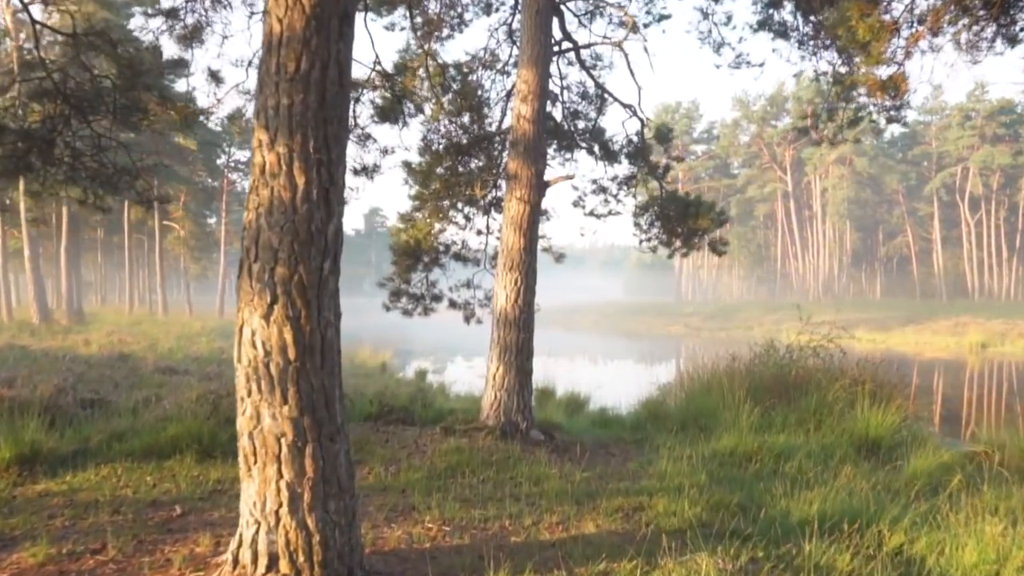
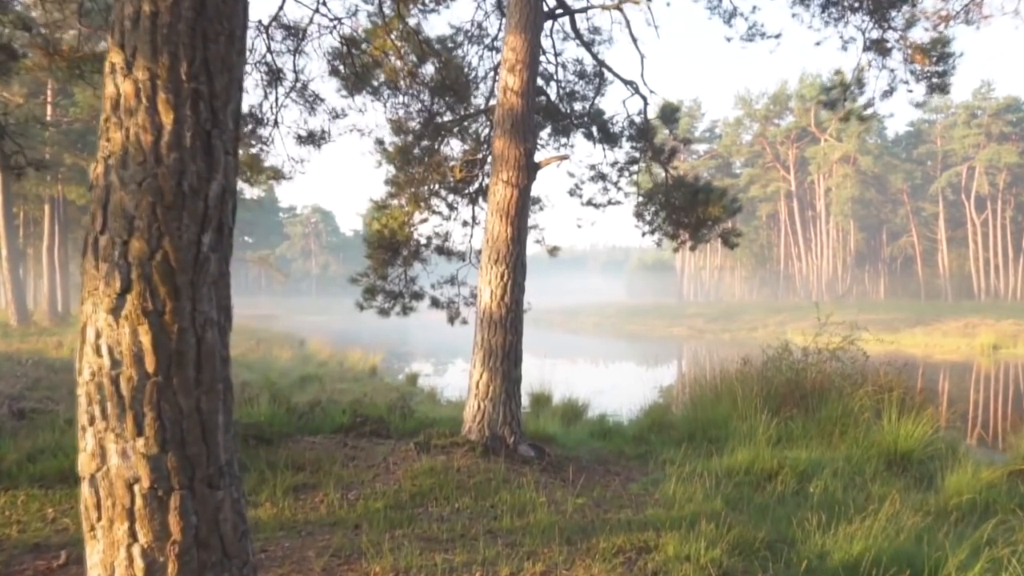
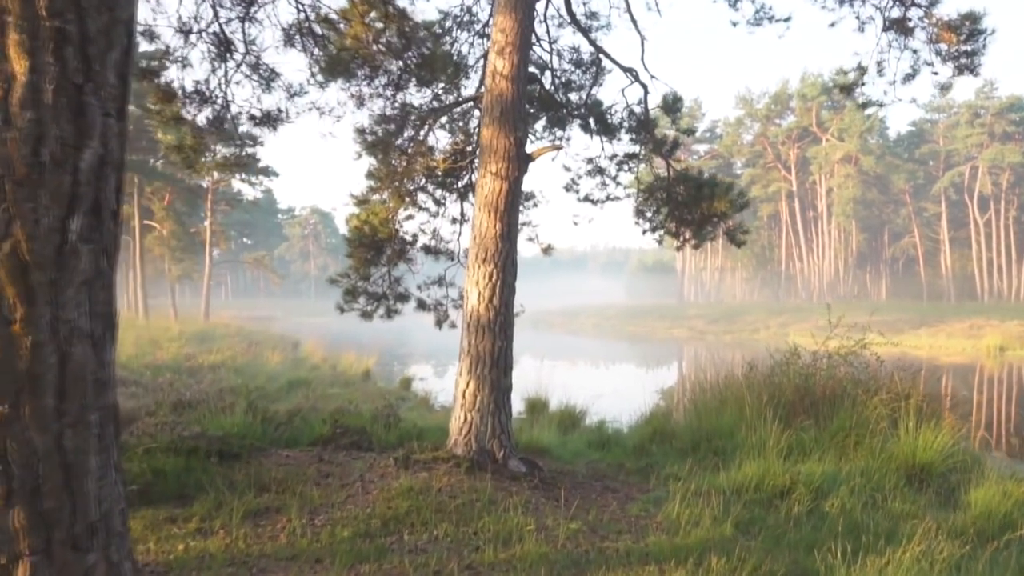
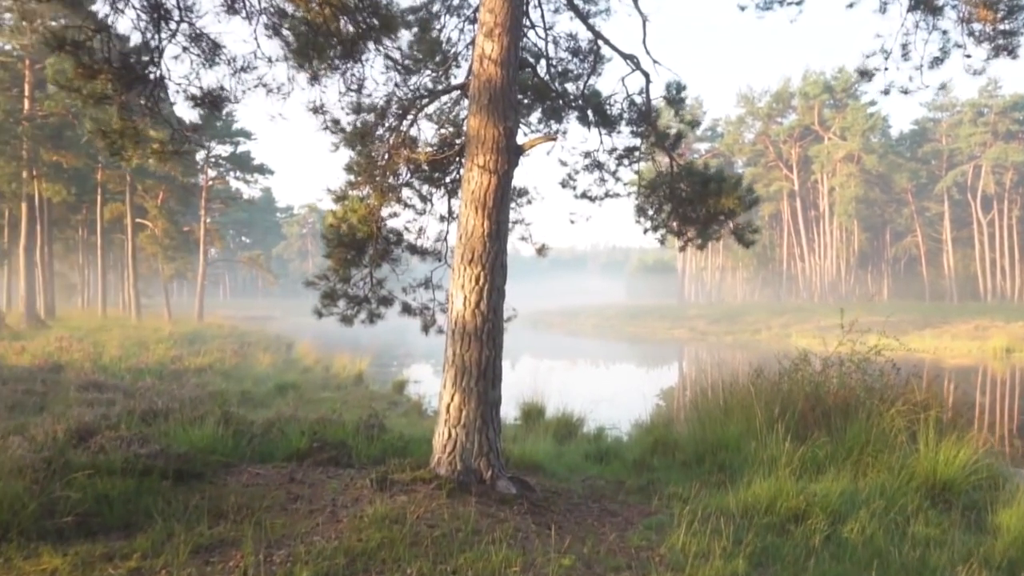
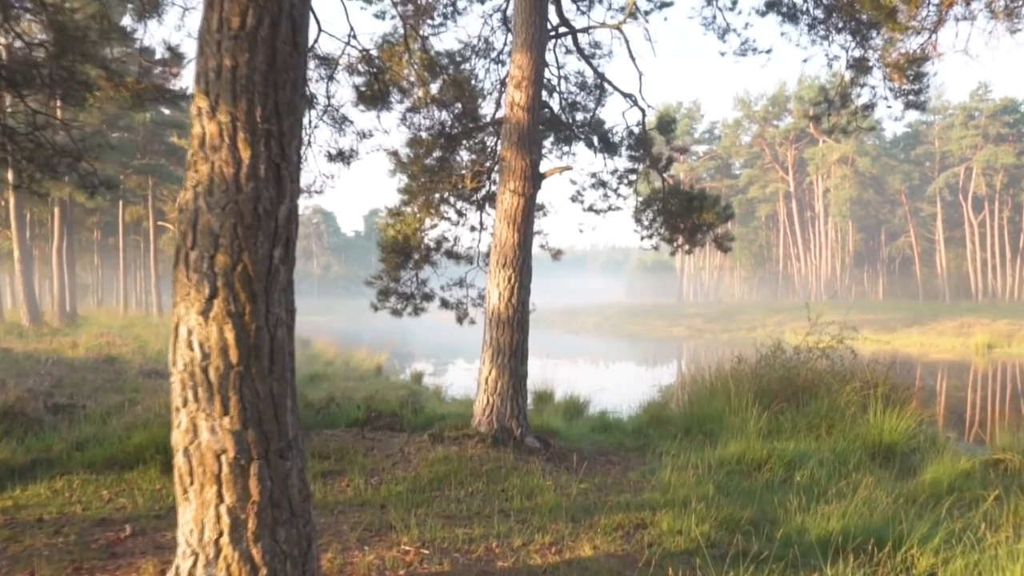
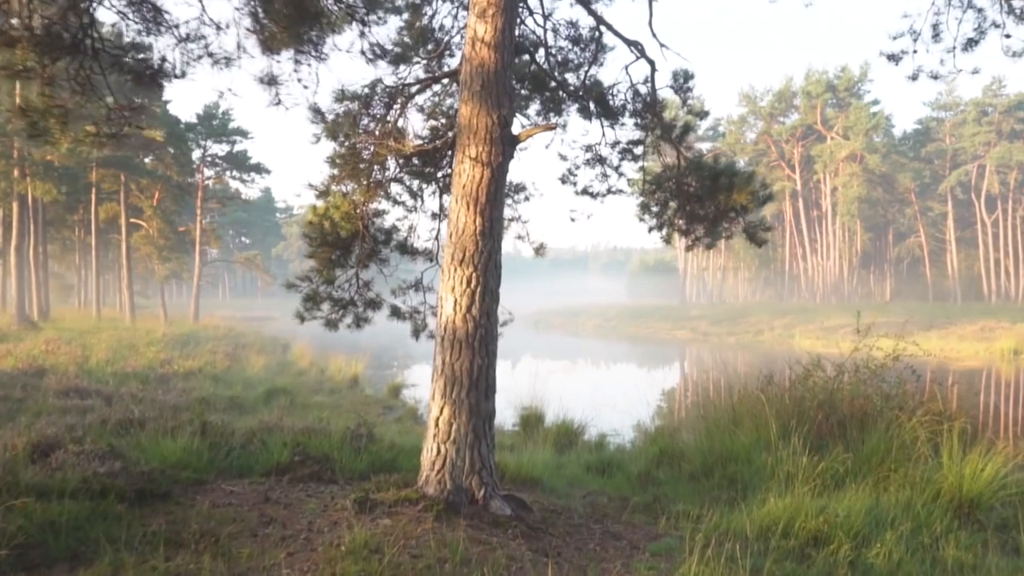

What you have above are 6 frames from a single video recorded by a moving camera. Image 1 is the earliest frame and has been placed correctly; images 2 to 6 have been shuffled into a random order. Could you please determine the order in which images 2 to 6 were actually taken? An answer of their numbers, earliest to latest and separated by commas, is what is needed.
5, 2, 3, 4, 6
